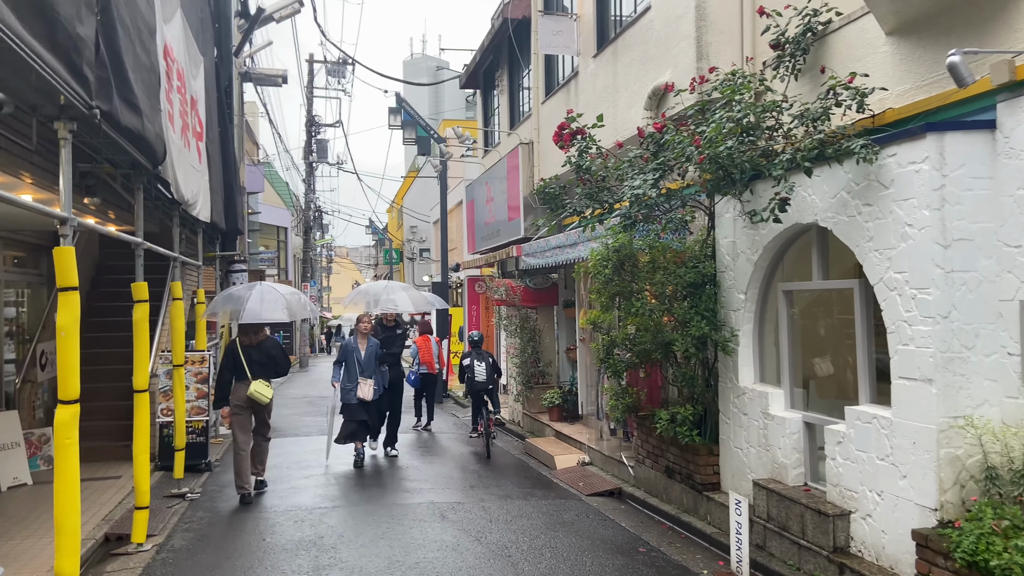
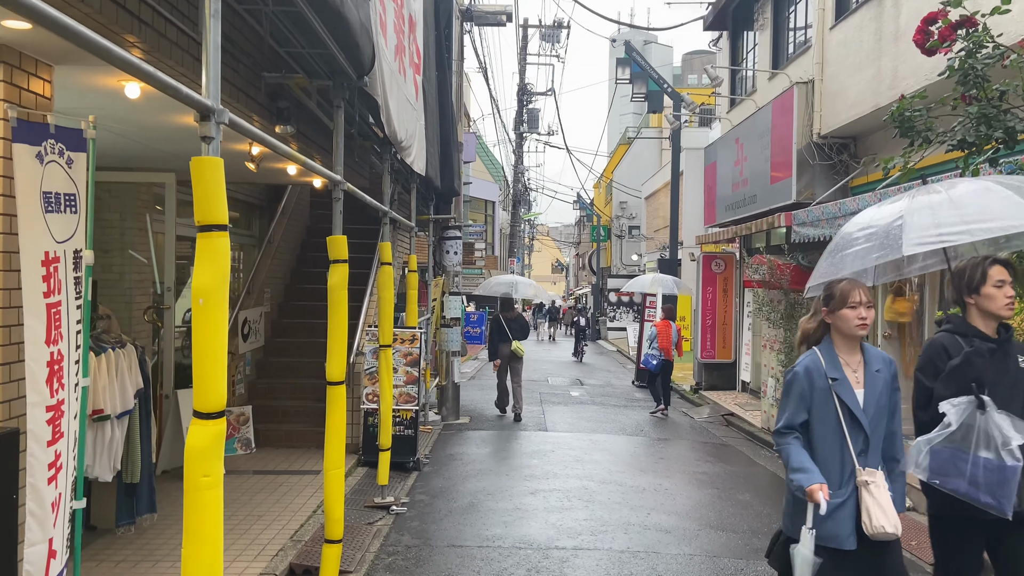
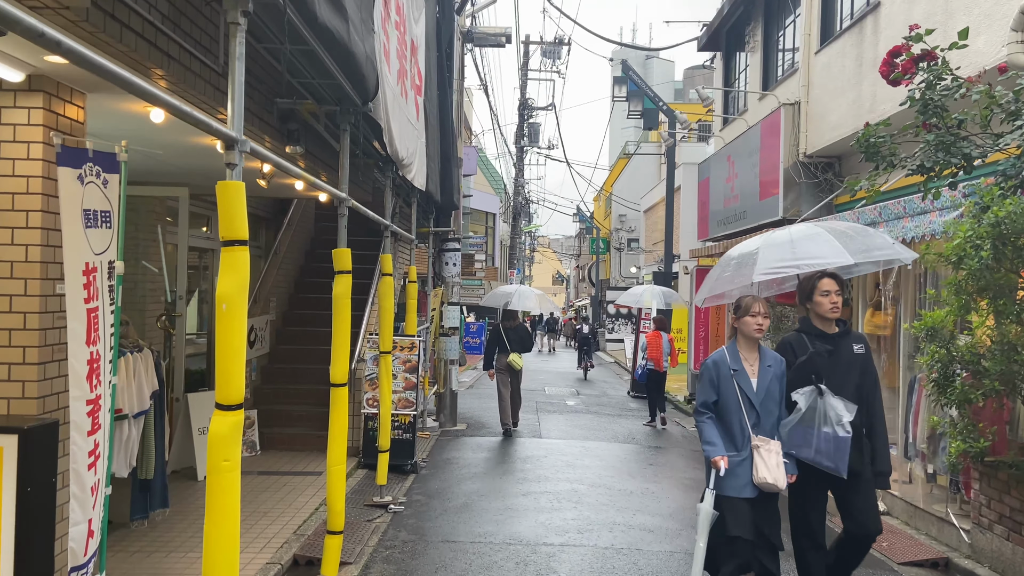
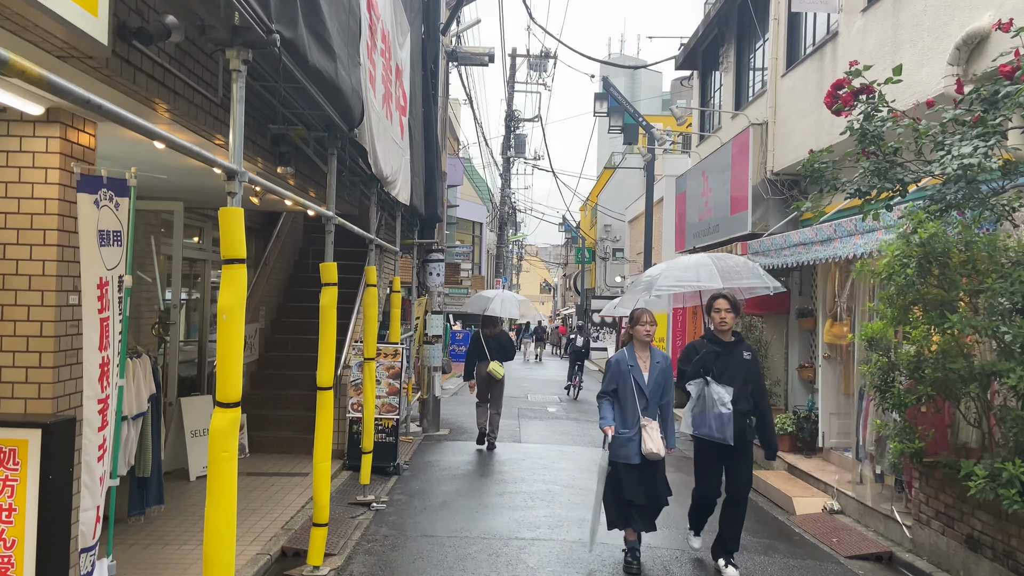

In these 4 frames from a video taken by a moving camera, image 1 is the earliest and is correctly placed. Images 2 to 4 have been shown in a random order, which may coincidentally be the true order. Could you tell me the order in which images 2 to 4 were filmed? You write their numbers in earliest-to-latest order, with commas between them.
4, 3, 2
